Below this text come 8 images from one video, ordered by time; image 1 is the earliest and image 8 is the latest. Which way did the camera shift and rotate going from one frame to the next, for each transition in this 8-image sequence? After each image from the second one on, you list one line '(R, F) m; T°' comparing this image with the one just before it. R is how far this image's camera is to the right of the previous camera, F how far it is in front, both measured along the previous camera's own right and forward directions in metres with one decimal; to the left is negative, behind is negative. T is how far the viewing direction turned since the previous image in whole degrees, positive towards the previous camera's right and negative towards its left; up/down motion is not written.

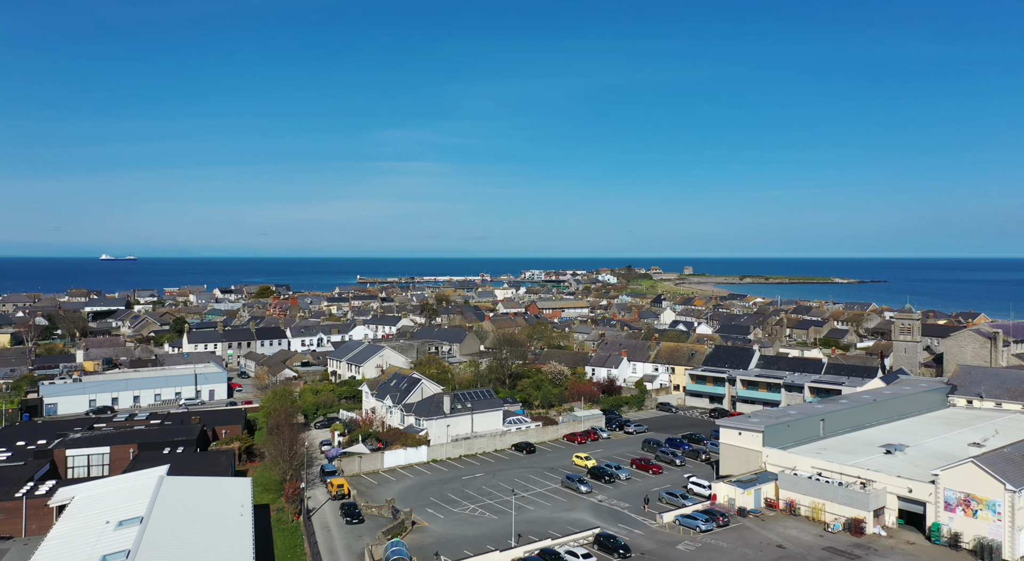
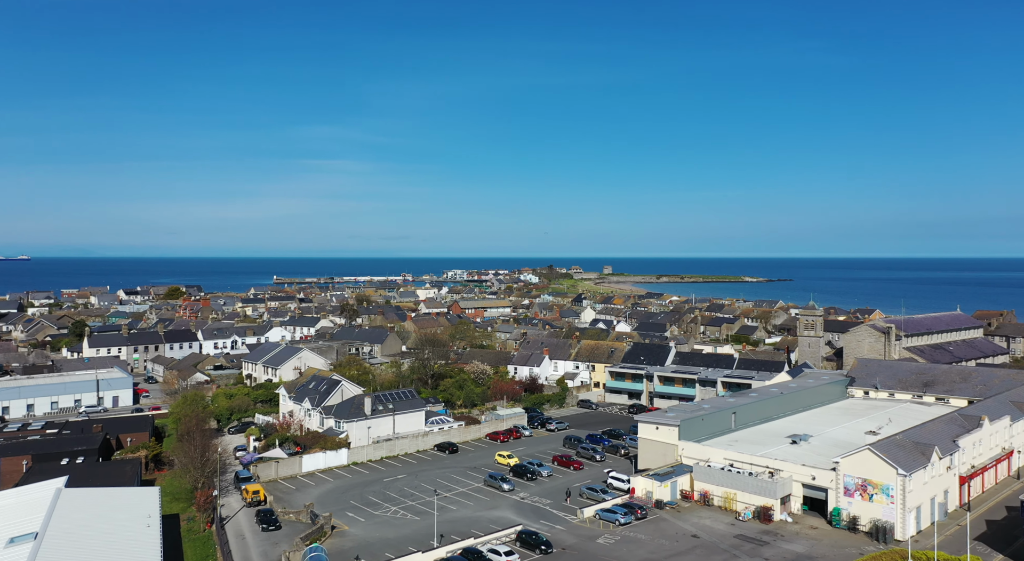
(0.0, -1.7) m; +5°
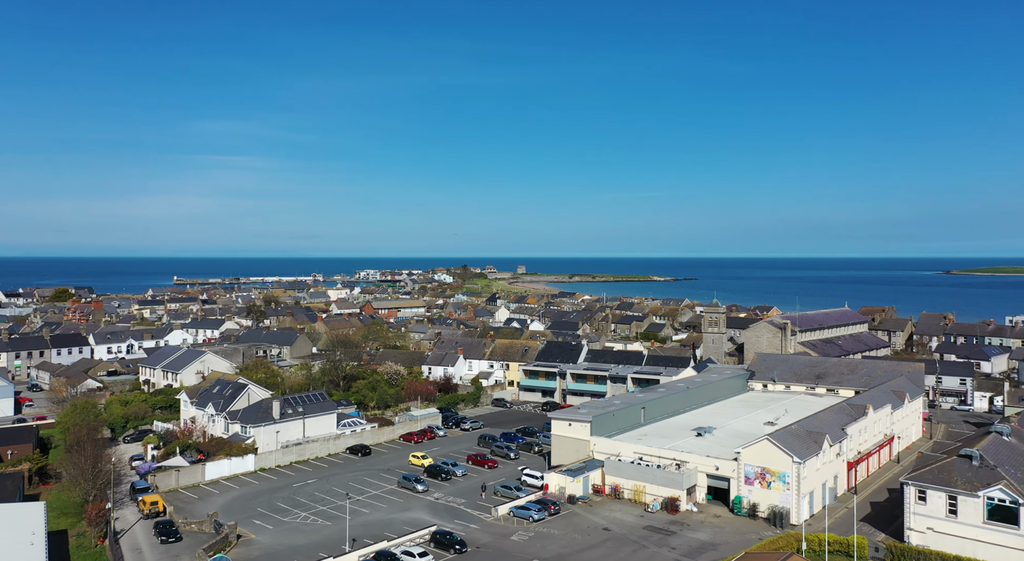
(0.0, -1.4) m; +6°
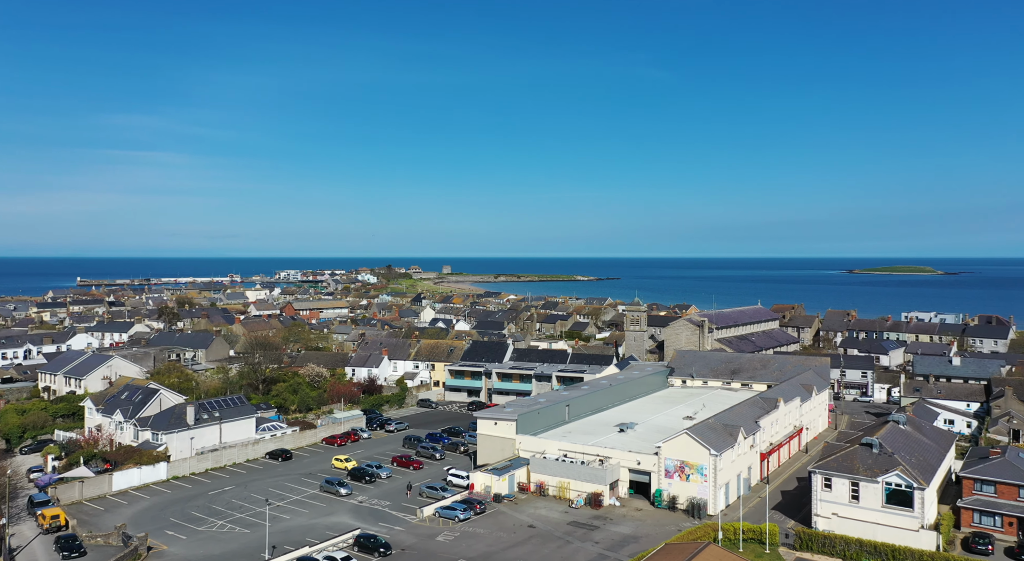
(-0.1, -1.0) m; +5°
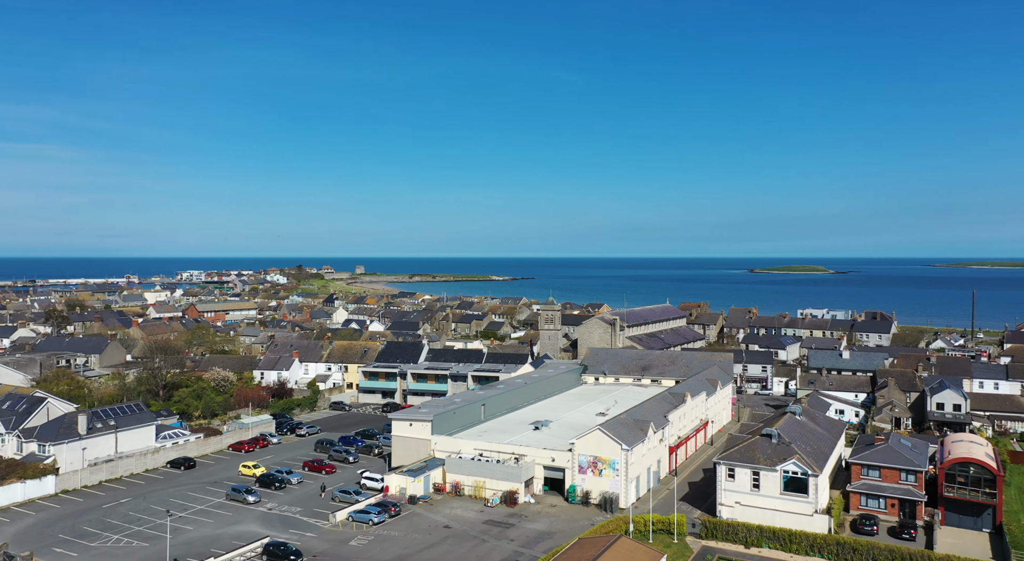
(0.0, -0.7) m; +6°
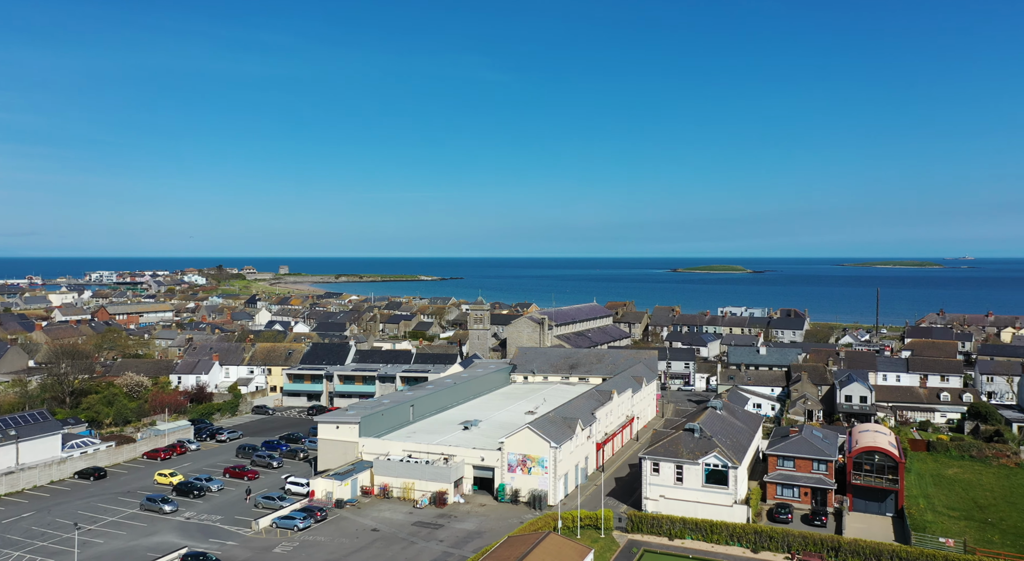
(0.0, -0.4) m; +5°
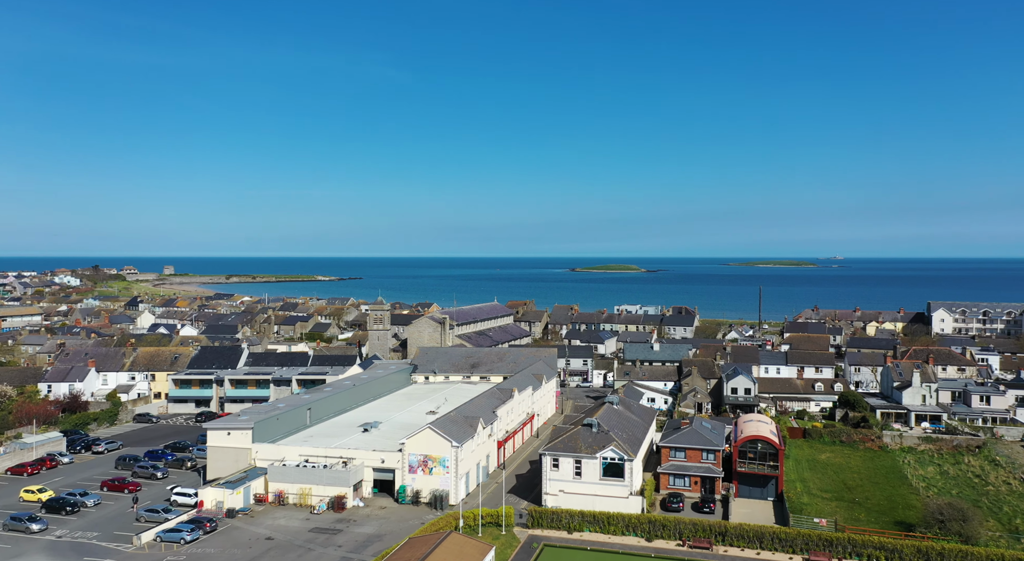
(0.0, -0.5) m; +7°
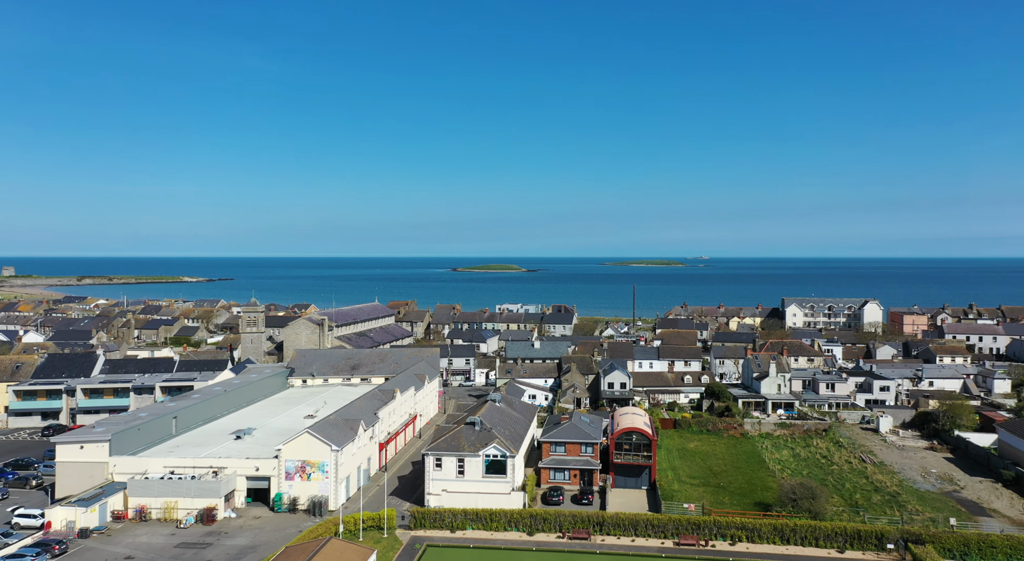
(-0.1, -0.5) m; +8°
